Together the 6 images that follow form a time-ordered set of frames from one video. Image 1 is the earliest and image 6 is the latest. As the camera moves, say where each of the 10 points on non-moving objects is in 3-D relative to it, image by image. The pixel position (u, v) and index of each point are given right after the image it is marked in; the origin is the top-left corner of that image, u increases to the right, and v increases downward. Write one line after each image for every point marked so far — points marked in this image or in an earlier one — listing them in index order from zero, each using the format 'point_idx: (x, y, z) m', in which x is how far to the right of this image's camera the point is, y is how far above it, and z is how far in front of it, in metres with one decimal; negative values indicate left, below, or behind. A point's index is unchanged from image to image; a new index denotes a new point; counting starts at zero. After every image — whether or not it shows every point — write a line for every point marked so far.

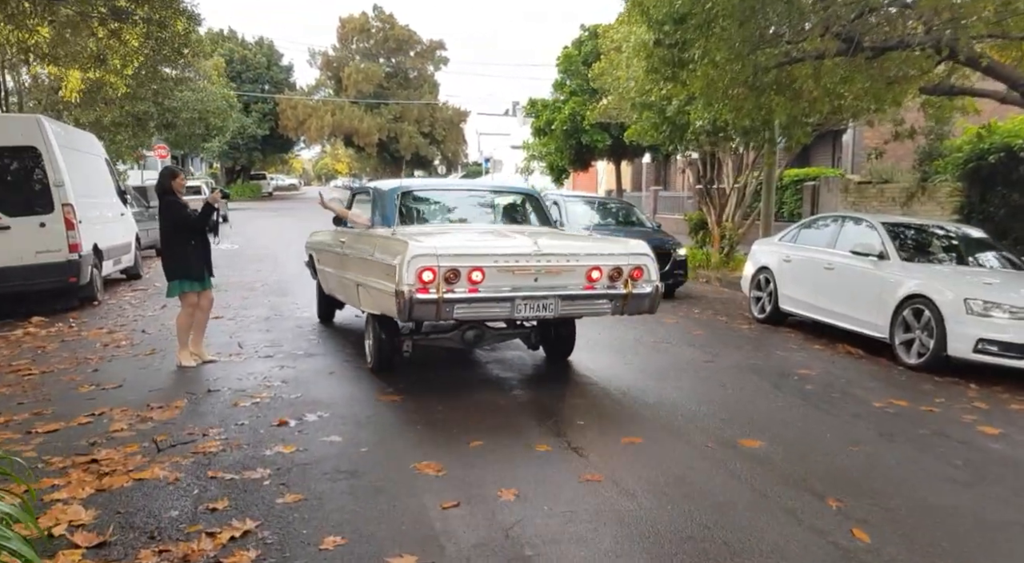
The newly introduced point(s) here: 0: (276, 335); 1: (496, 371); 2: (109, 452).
0: (-2.6, -0.6, +9.5) m
1: (-0.1, -0.7, +7.6) m
2: (-2.4, -1.0, +5.3) m
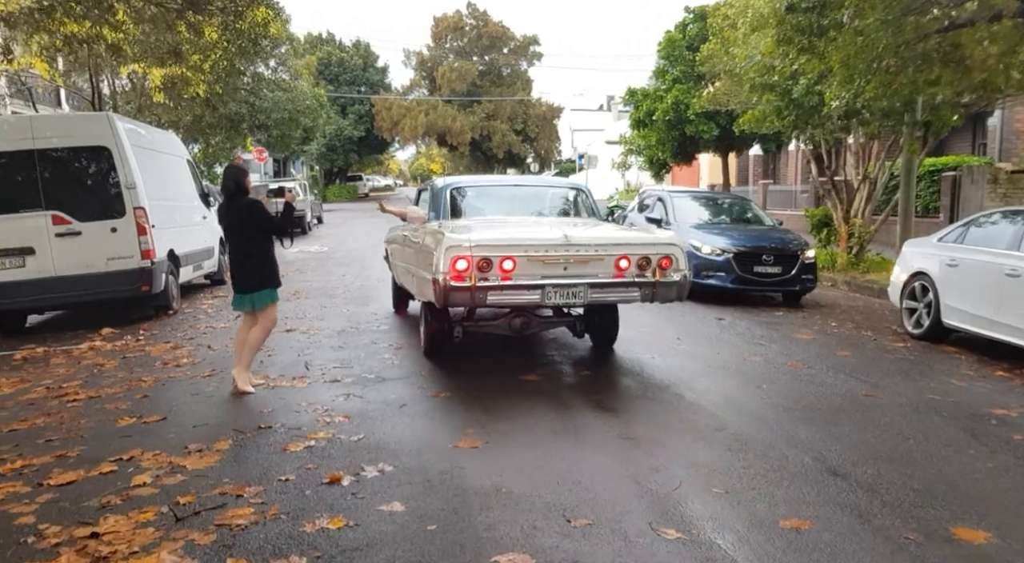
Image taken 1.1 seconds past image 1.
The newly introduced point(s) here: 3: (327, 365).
0: (-1.6, -0.7, +8.4) m
1: (+0.6, -0.8, +6.3) m
2: (-1.9, -1.1, +4.2) m
3: (-1.7, -0.7, +7.8) m
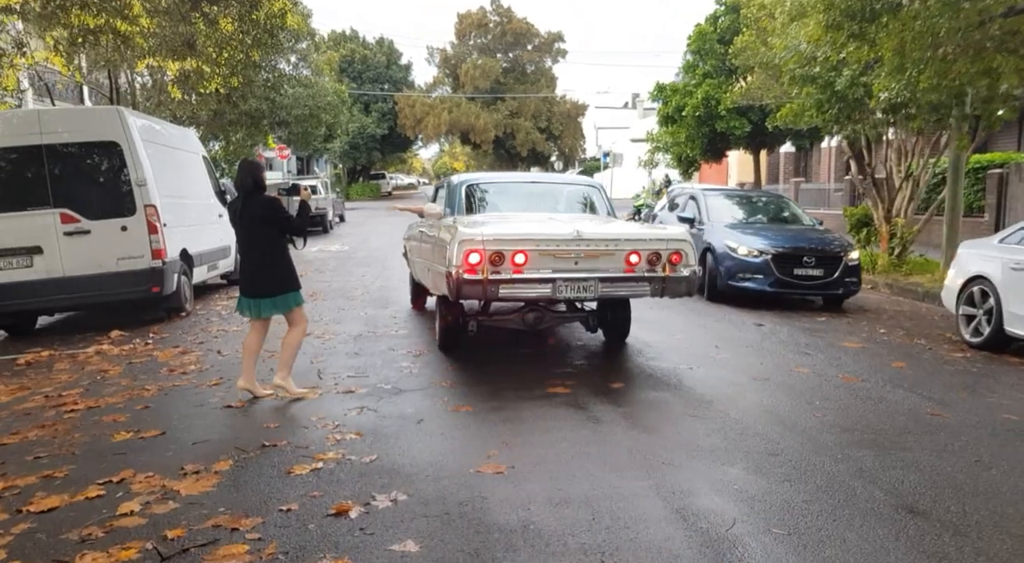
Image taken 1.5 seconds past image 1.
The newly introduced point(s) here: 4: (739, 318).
0: (-1.3, -0.7, +7.9) m
1: (+0.8, -0.9, +5.7) m
2: (-1.8, -1.2, +3.7) m
3: (-1.4, -0.8, +7.4) m
4: (+2.6, -0.4, +10.1) m
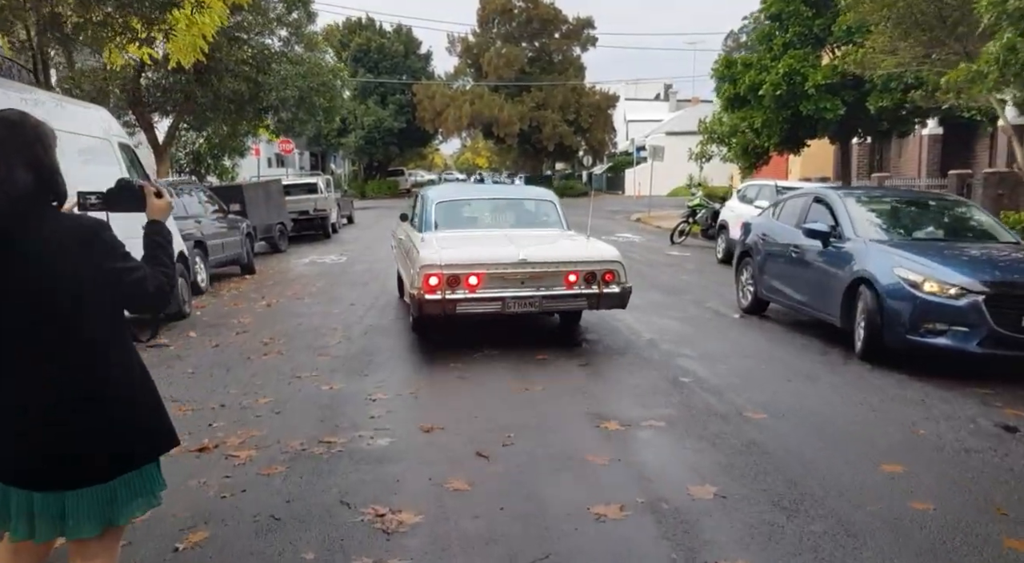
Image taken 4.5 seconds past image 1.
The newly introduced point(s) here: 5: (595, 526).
0: (-1.0, -1.2, +3.8) m
1: (+1.1, -1.3, +1.6) m
2: (-1.5, -1.6, -0.3) m
3: (-1.1, -1.2, +3.3) m
4: (+3.0, -0.8, +6.0) m
5: (+0.4, -1.1, +4.0) m
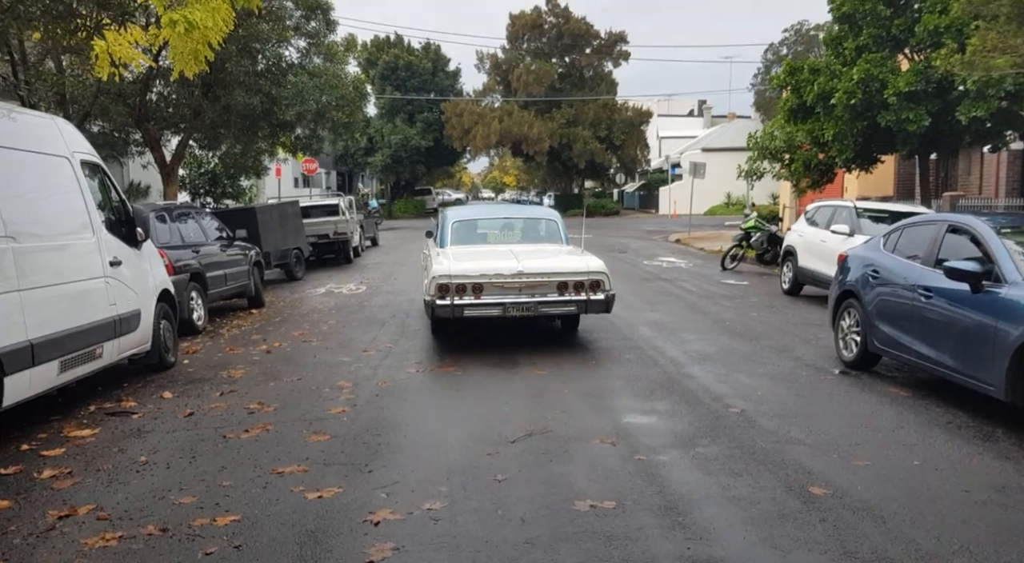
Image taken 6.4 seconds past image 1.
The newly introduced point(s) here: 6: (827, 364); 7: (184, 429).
0: (-0.8, -1.5, +1.9) m
1: (+1.3, -1.6, -0.4) m
2: (-1.4, -1.9, -2.2) m
3: (-0.9, -1.5, +1.4) m
4: (+3.3, -1.2, +3.9) m
5: (+0.6, -1.4, +2.0) m
6: (+3.1, -0.8, +8.7) m
7: (-2.6, -1.2, +6.9) m
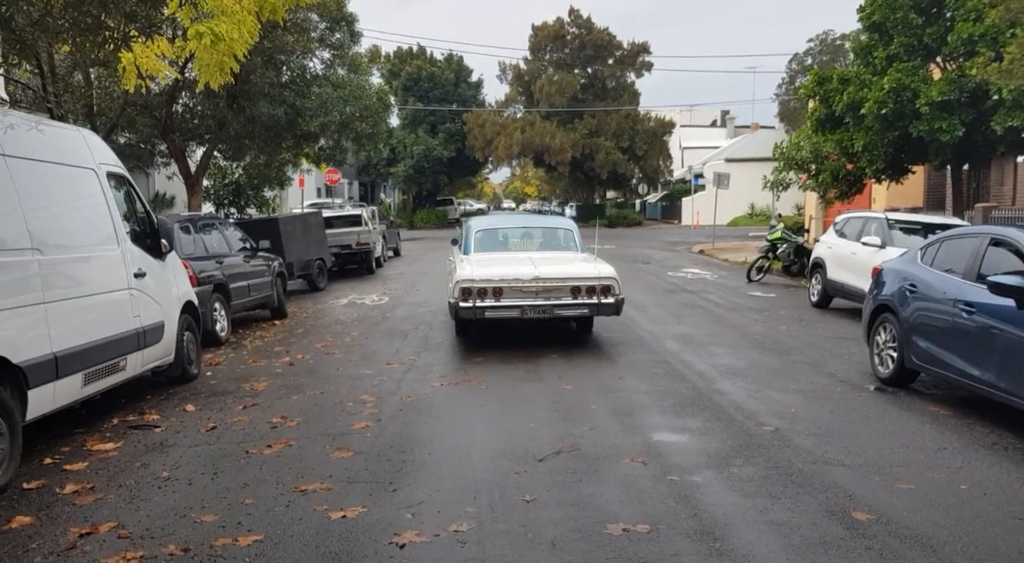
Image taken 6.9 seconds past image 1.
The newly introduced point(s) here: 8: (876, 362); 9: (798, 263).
0: (-0.7, -1.5, +1.8) m
1: (+1.3, -1.6, -0.5) m
2: (-1.5, -1.9, -2.4) m
3: (-0.8, -1.6, +1.3) m
4: (+3.4, -1.3, +3.7) m
5: (+0.7, -1.5, +1.8) m
6: (+3.4, -0.9, +8.5) m
7: (-2.4, -1.3, +6.8) m
8: (+3.5, -0.8, +8.3) m
9: (+6.4, +0.4, +19.6) m
